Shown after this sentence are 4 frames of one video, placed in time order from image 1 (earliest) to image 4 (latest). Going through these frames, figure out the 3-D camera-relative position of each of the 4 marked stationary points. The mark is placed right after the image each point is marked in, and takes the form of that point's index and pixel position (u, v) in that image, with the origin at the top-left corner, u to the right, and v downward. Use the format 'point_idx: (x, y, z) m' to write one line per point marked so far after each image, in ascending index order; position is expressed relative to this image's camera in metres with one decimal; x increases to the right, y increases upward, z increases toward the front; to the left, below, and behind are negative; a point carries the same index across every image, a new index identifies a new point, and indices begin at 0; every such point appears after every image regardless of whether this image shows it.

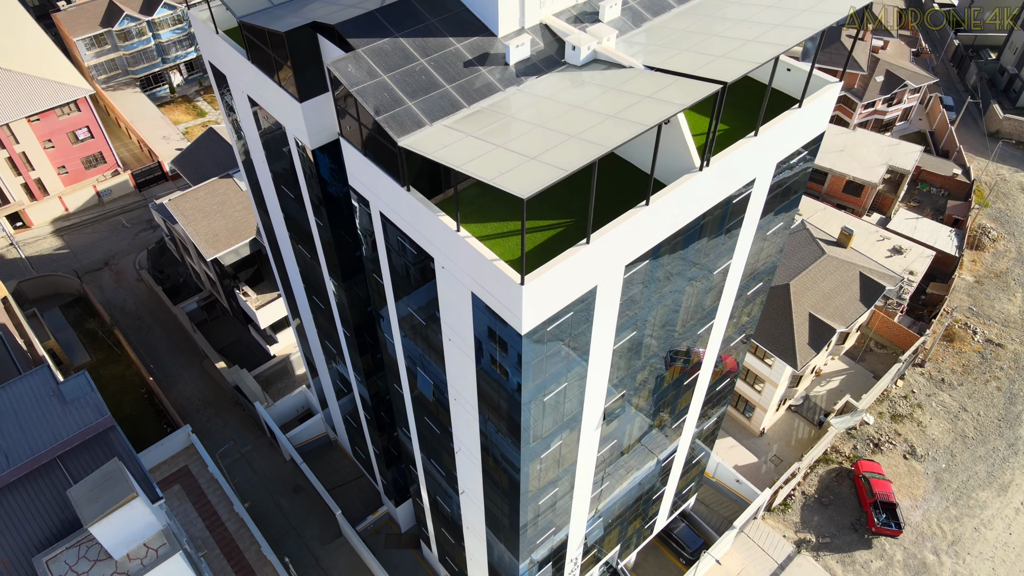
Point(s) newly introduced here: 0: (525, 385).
0: (+0.4, -2.5, +19.3) m
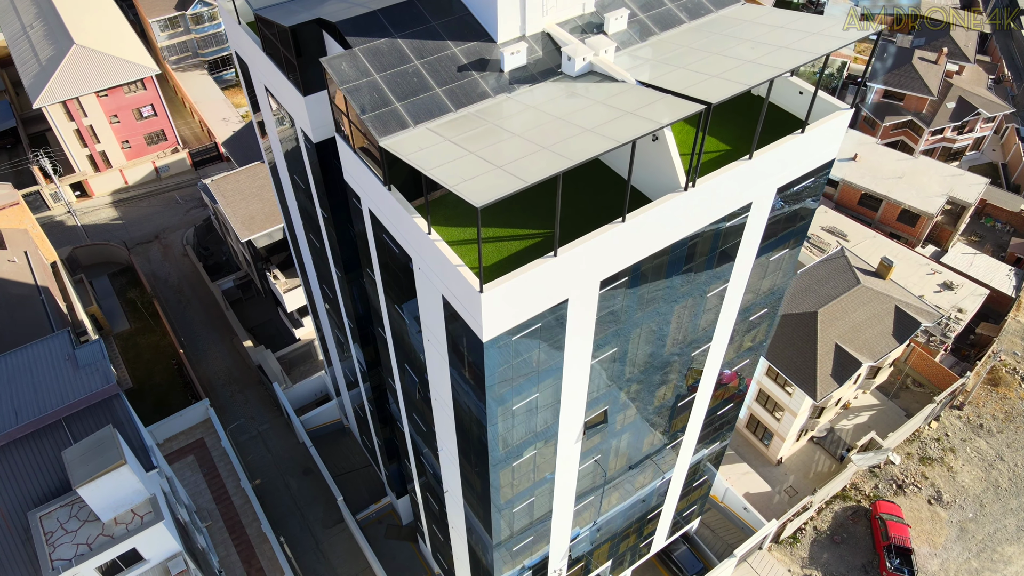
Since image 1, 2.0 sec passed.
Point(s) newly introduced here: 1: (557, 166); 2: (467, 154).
0: (-0.5, -2.7, +19.3) m
1: (+0.9, +2.5, +15.7) m
2: (-1.0, +3.0, +16.9) m
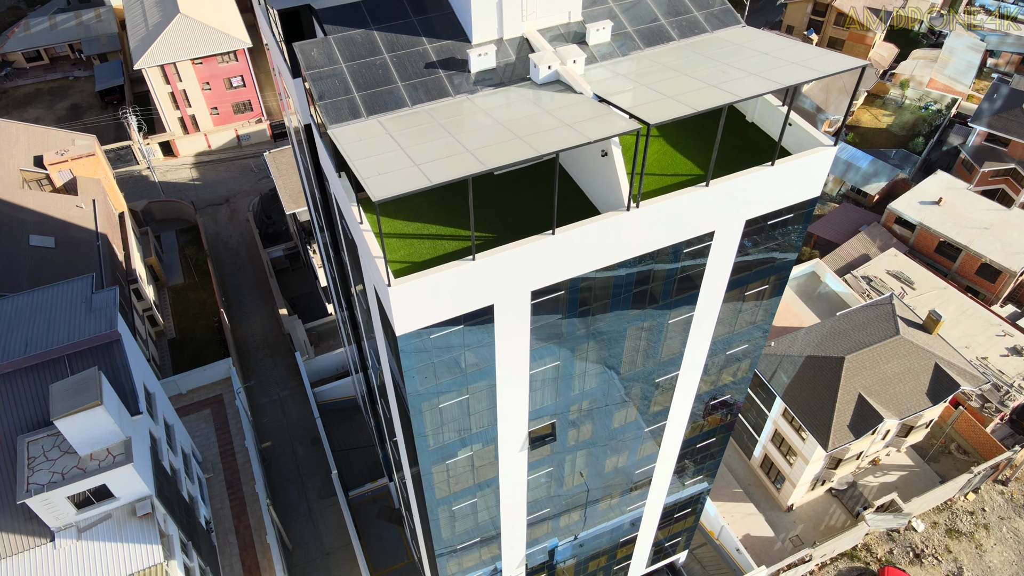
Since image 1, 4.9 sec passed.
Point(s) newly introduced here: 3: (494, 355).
0: (-2.6, -2.6, +19.5) m
1: (-1.0, +2.5, +15.7) m
2: (-2.6, +3.2, +17.1) m
3: (-0.5, -1.8, +20.0) m
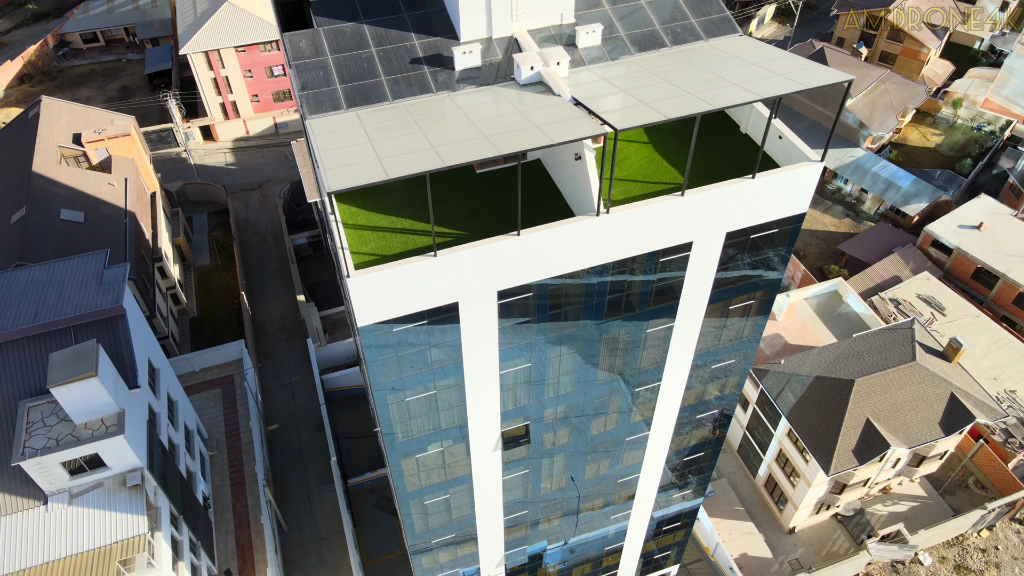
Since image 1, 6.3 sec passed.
0: (-3.6, -2.4, +19.6) m
1: (-1.8, +2.6, +15.8) m
2: (-3.4, +3.4, +17.3) m
3: (-1.4, -1.7, +20.0) m
